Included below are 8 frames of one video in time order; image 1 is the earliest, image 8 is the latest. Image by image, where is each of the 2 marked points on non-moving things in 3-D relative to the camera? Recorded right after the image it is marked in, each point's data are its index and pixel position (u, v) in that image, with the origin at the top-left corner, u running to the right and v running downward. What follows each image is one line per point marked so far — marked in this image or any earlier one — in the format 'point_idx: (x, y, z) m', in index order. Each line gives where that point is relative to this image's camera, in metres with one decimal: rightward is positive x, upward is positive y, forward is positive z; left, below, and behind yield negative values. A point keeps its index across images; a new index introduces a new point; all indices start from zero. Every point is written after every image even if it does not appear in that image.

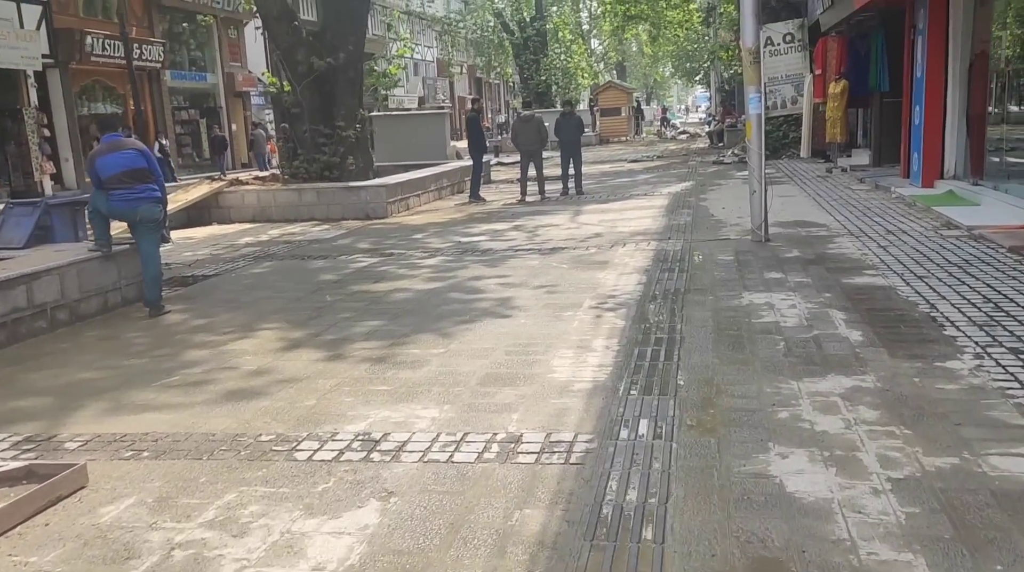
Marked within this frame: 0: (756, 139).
0: (+2.4, +1.4, +9.3) m
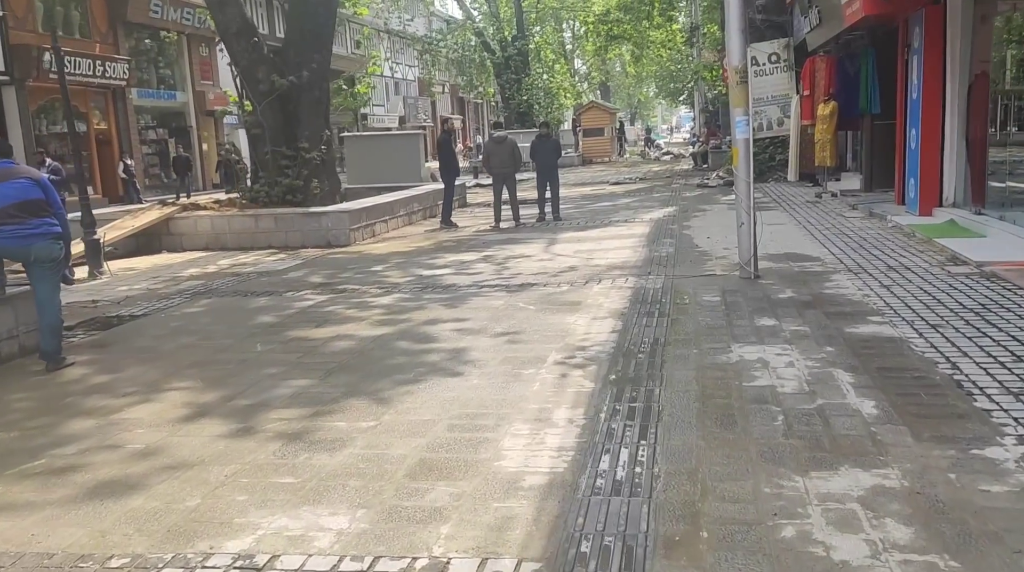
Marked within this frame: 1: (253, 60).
0: (+2.0, +1.1, +8.5) m
1: (-4.2, +3.7, +15.7) m
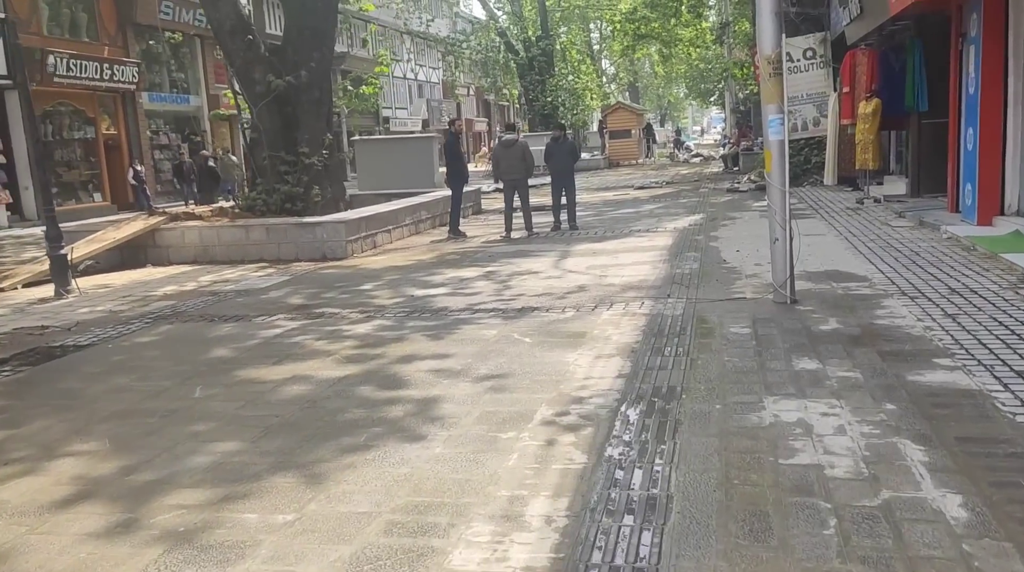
0: (+2.0, +0.9, +7.3) m
1: (-4.0, +3.4, +14.7) m
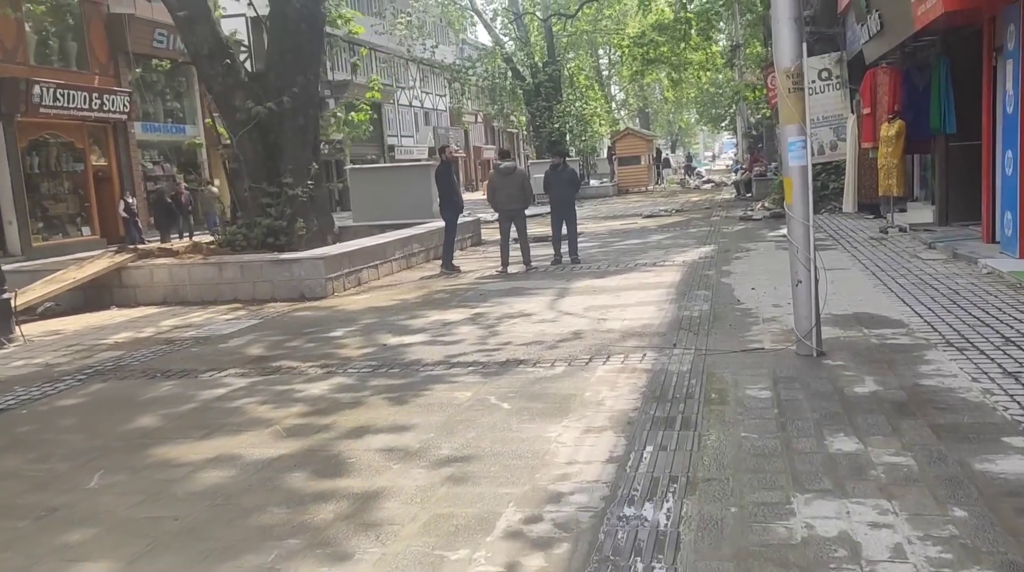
0: (+1.9, +0.5, +6.3) m
1: (-4.1, +2.9, +13.8) m
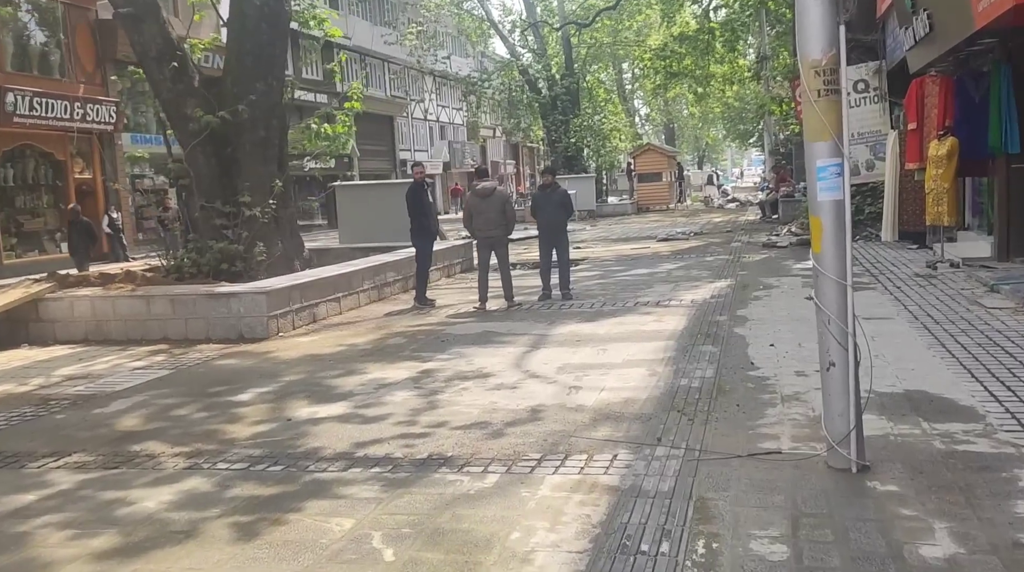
0: (+1.5, +0.2, +4.4) m
1: (-4.2, +2.5, +12.2) m
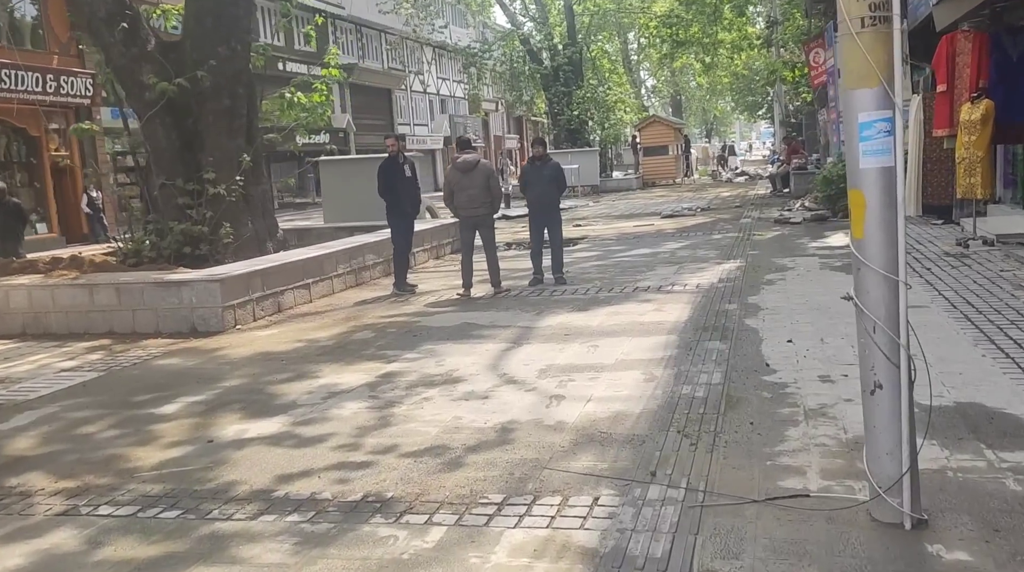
0: (+1.3, +0.2, +3.3) m
1: (-4.4, +2.6, +11.1) m
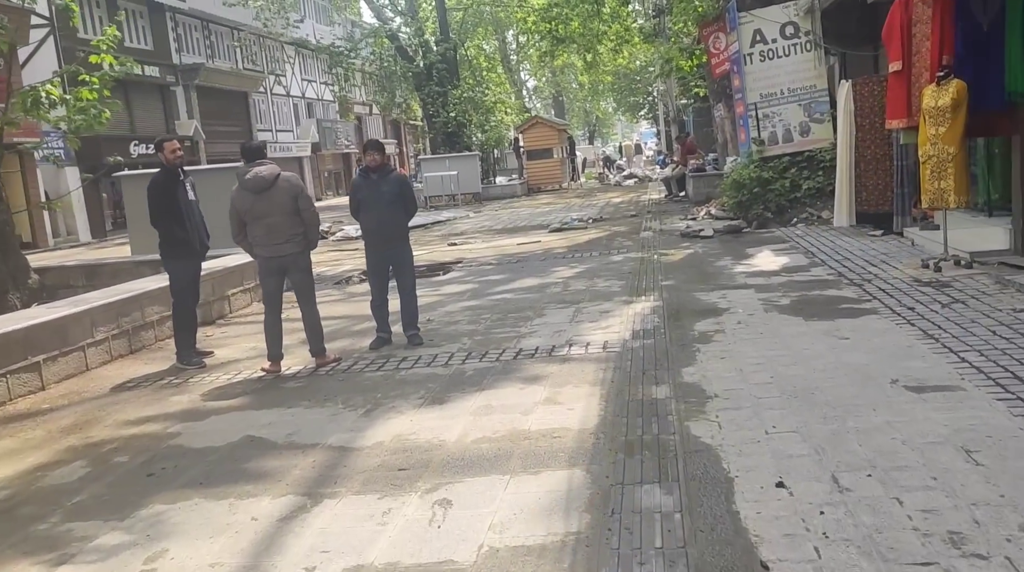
0: (+0.8, -0.2, +0.4) m
1: (-5.8, +2.0, +7.5) m
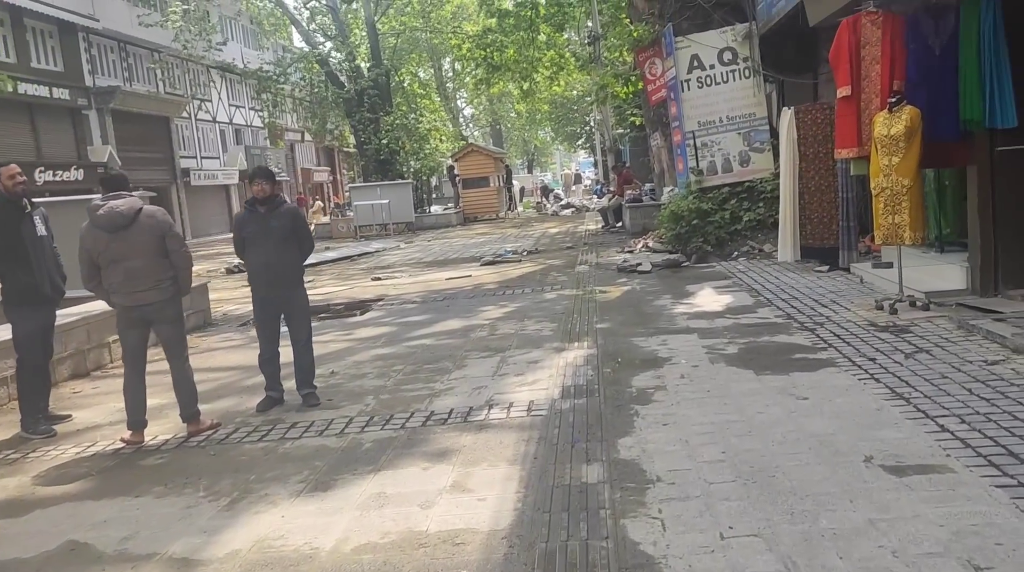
0: (+0.6, -0.4, -0.5) m
1: (-6.4, +1.6, +6.2) m
